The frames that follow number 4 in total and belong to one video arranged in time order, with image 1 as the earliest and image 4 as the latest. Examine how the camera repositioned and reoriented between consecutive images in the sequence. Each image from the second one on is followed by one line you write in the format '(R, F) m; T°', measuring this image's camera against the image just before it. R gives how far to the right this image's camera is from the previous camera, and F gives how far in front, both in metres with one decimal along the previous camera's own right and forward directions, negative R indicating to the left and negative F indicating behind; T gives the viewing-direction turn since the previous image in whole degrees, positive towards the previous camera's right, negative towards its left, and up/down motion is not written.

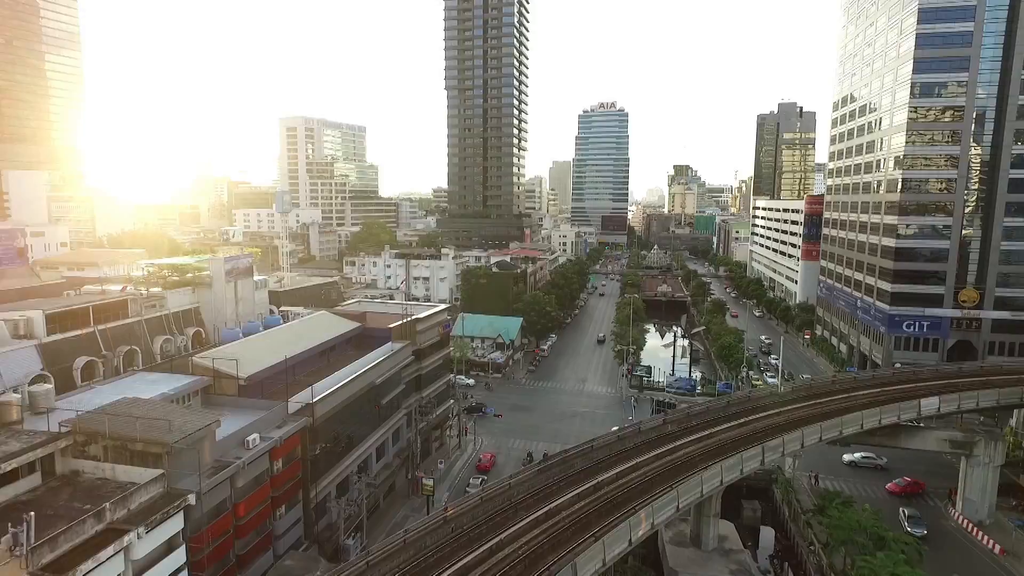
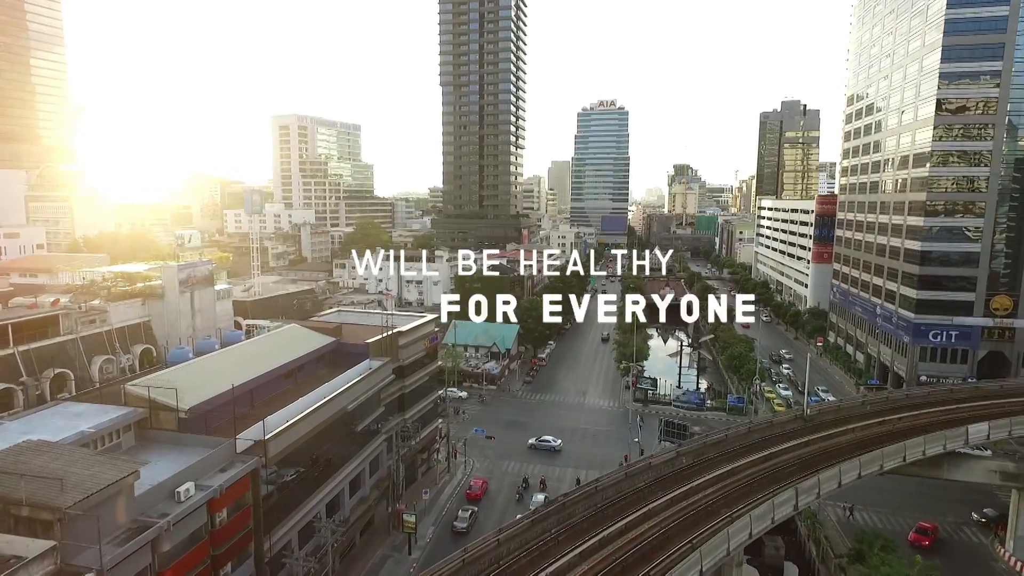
(+0.3, +3.7) m; 0°
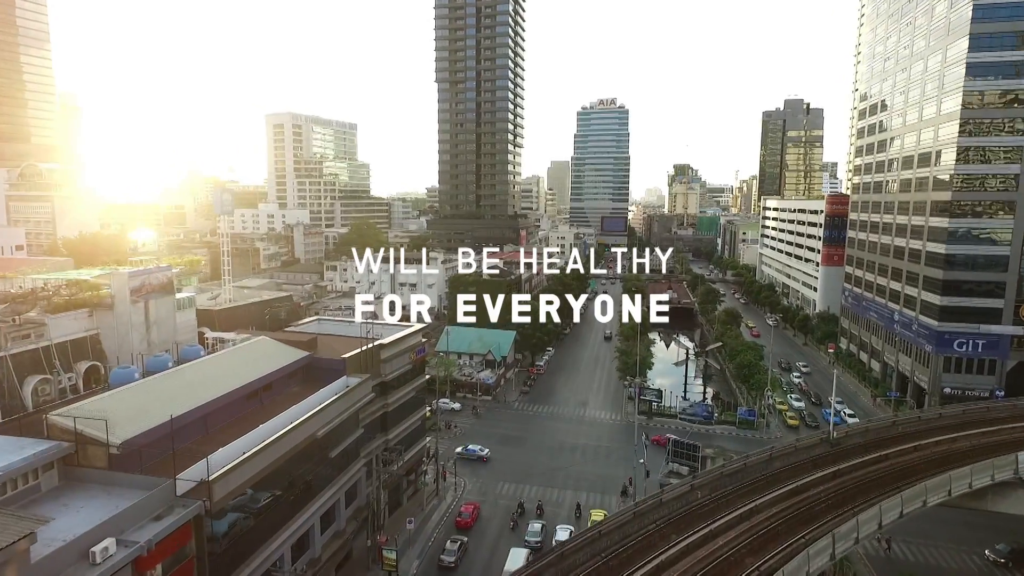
(+0.3, +3.0) m; 0°
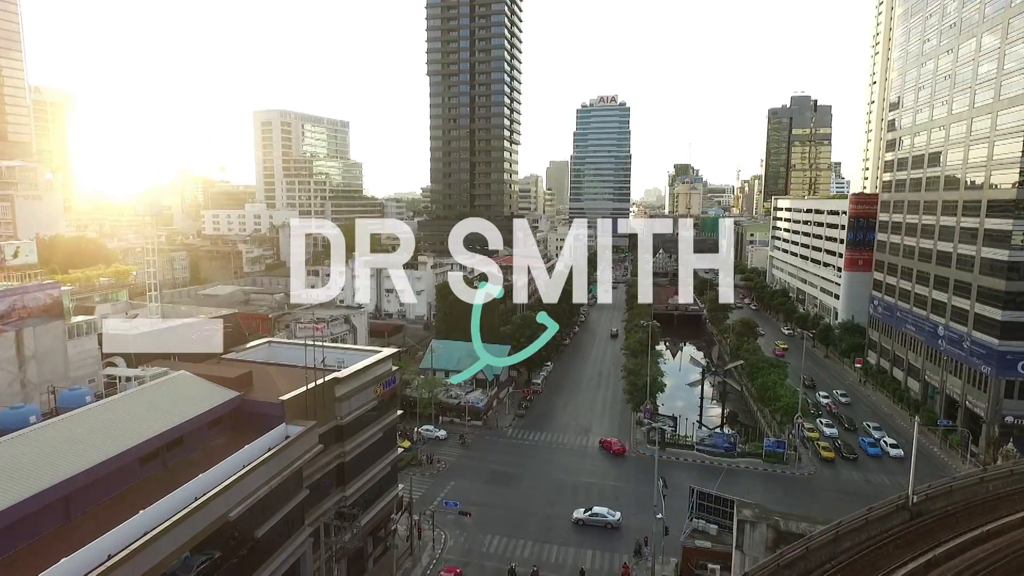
(+0.5, +6.0) m; 0°
